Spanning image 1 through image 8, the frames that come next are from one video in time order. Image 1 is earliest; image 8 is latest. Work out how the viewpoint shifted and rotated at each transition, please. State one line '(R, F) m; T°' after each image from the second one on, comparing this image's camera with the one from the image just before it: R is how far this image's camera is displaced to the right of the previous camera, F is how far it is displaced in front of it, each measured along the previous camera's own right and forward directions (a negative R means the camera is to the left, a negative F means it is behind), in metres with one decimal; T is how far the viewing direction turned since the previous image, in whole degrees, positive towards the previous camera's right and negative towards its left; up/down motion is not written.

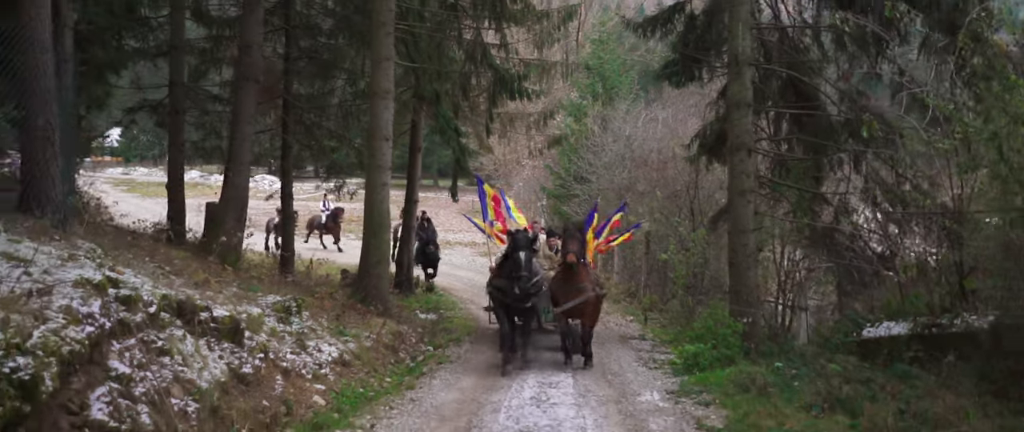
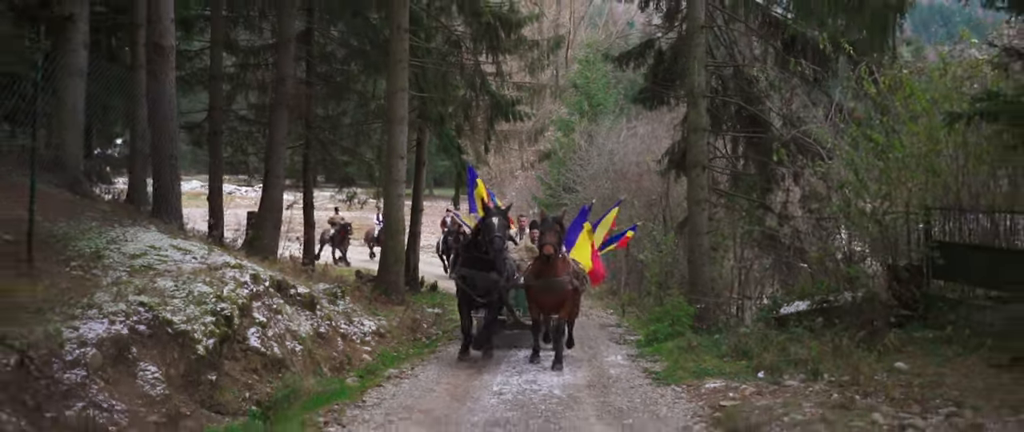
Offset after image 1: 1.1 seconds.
(-0.1, -3.1) m; +1°
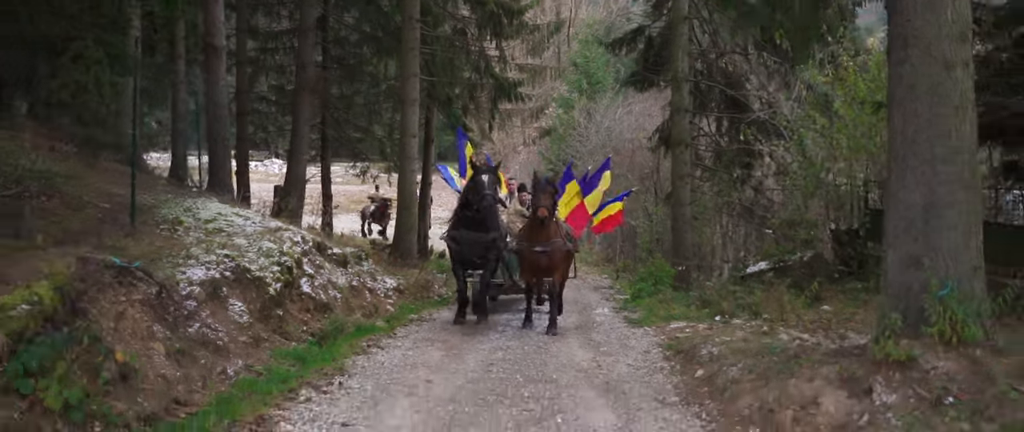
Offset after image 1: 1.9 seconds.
(+0.1, -2.0) m; 0°
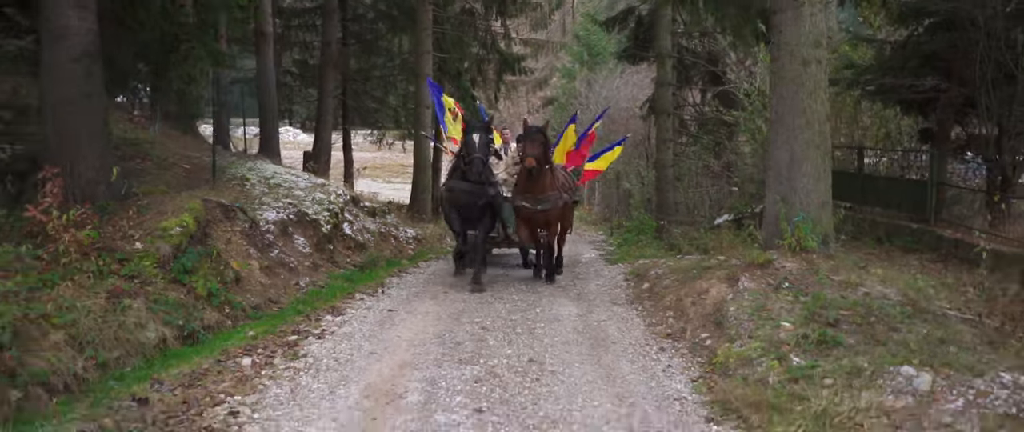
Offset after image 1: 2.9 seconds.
(+0.2, -2.6) m; -1°
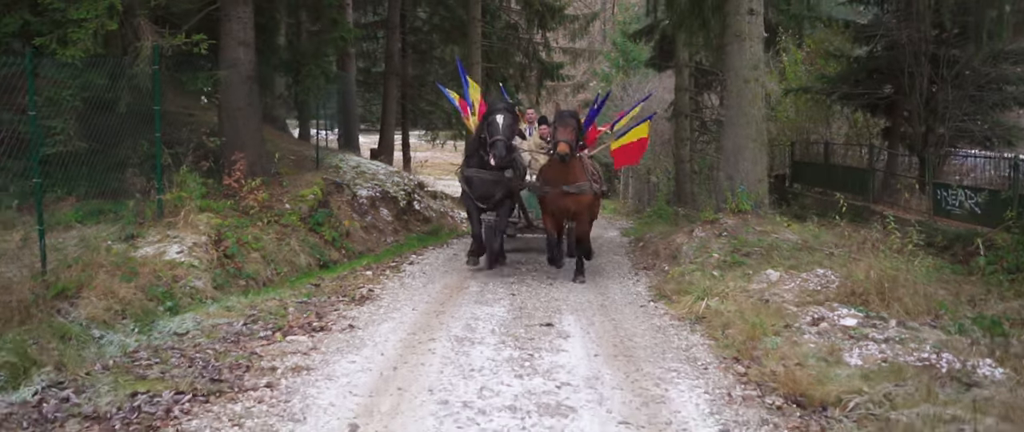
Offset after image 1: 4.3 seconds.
(+0.3, -3.6) m; -3°
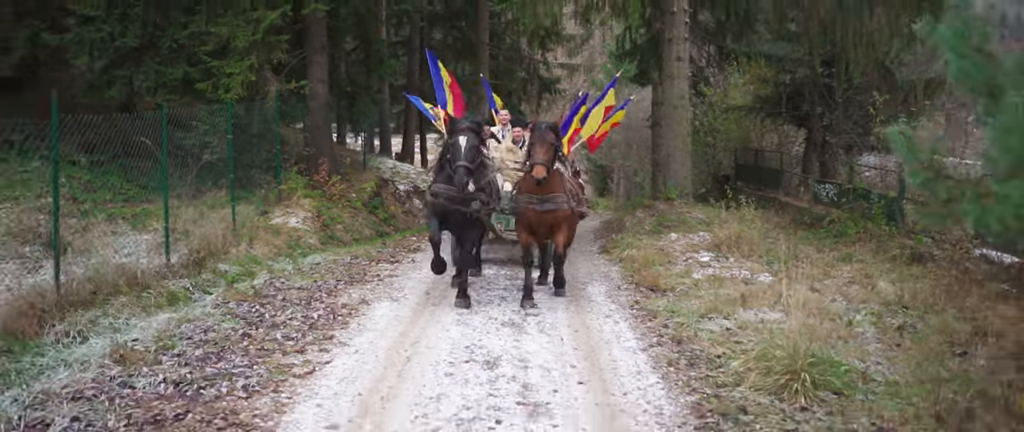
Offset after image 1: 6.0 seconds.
(+0.2, -5.0) m; -1°
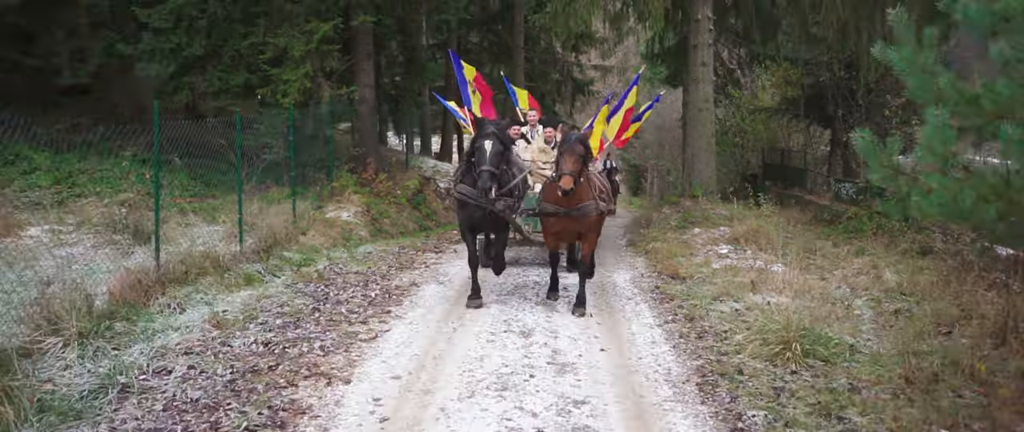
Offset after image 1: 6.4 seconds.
(0.0, -1.1) m; -2°
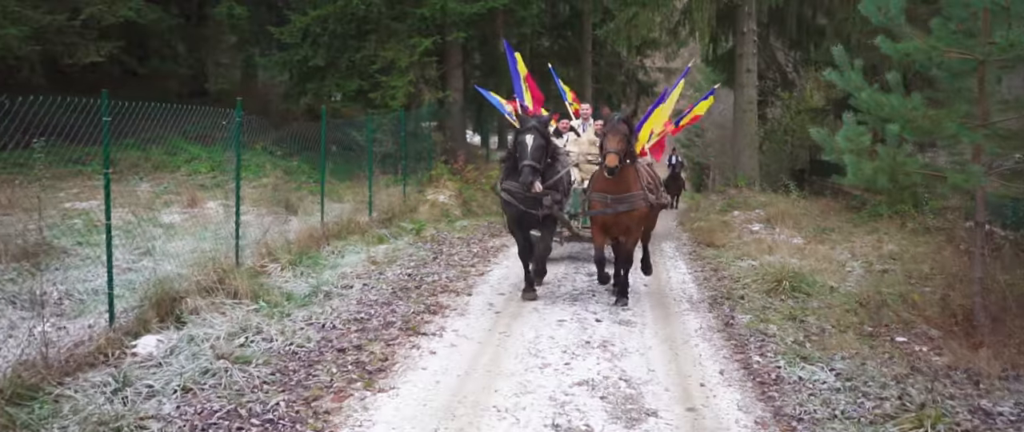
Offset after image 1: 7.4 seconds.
(0.0, -3.0) m; -5°
